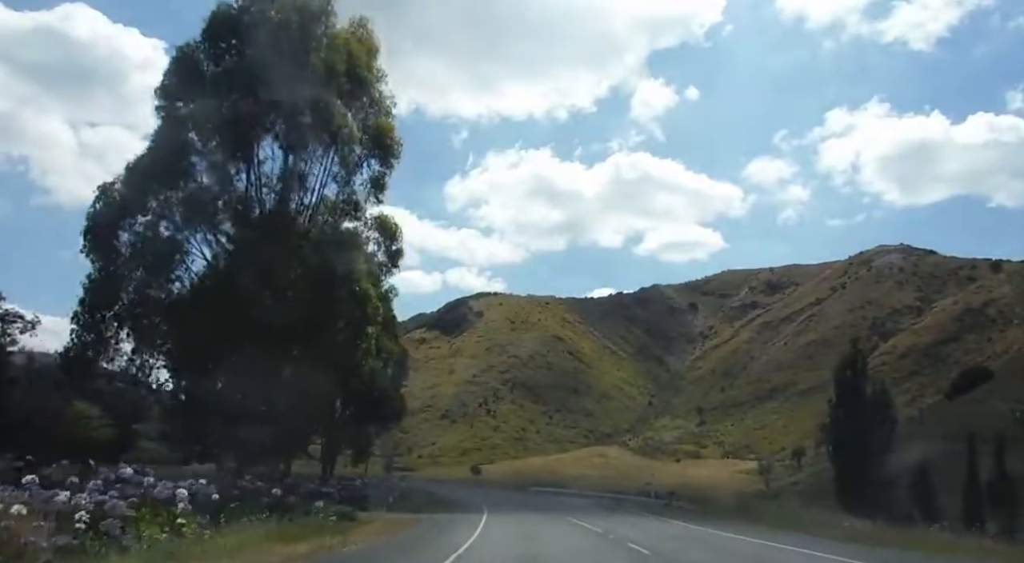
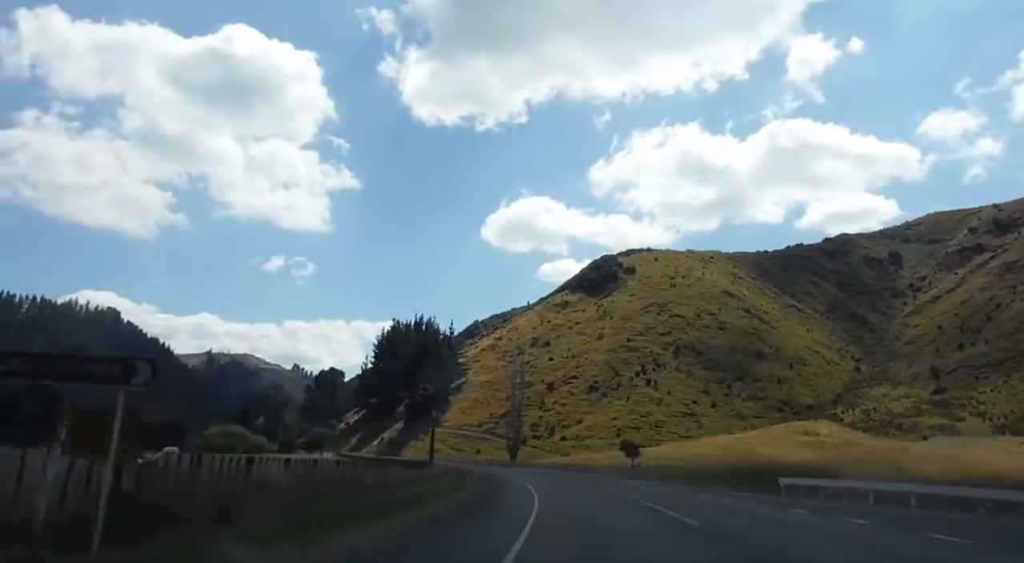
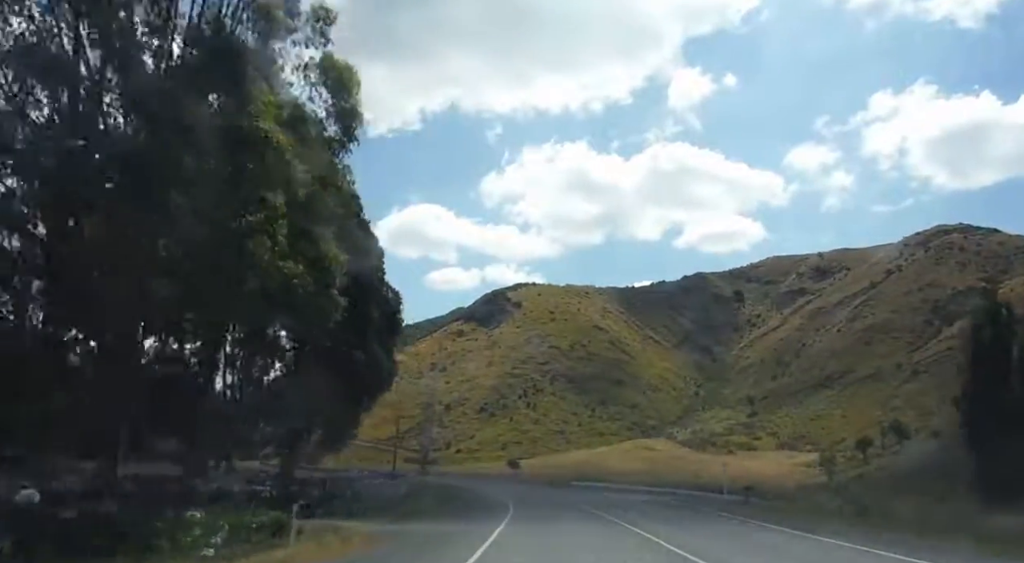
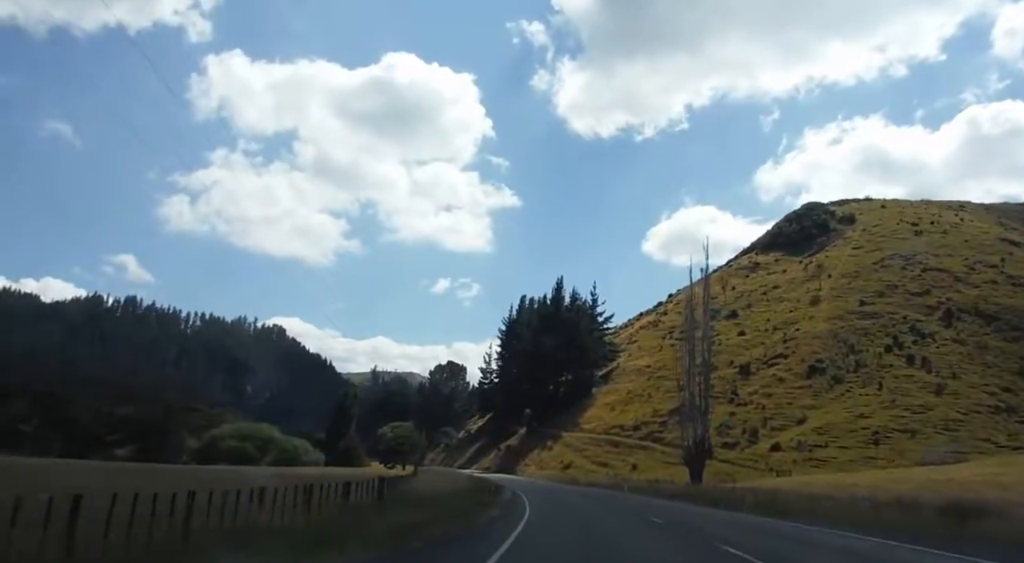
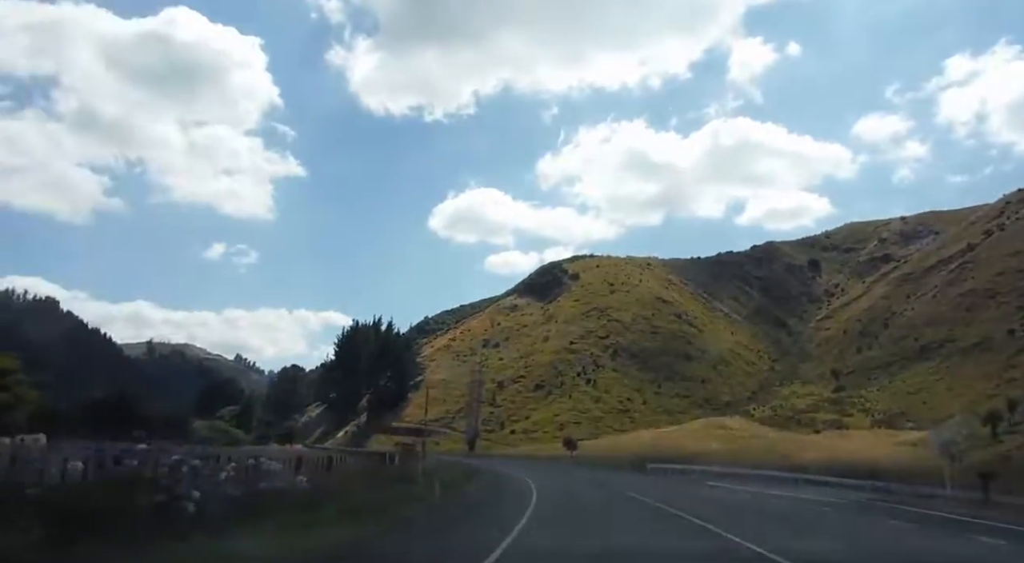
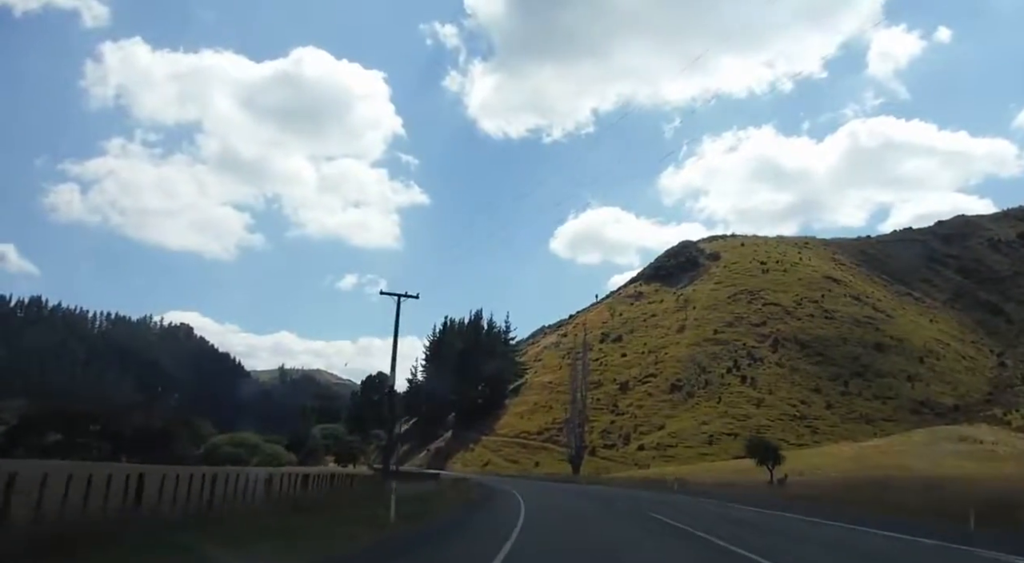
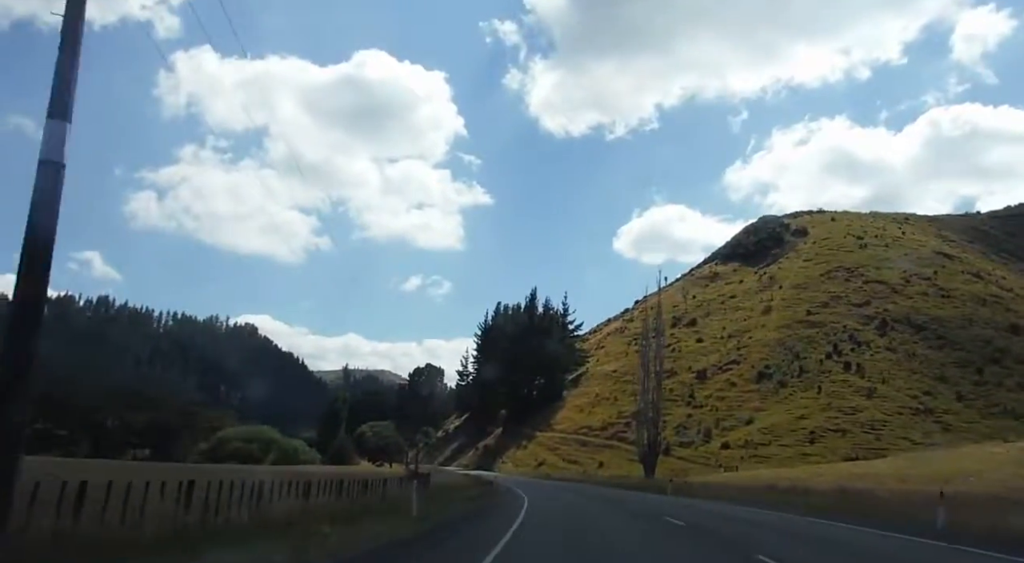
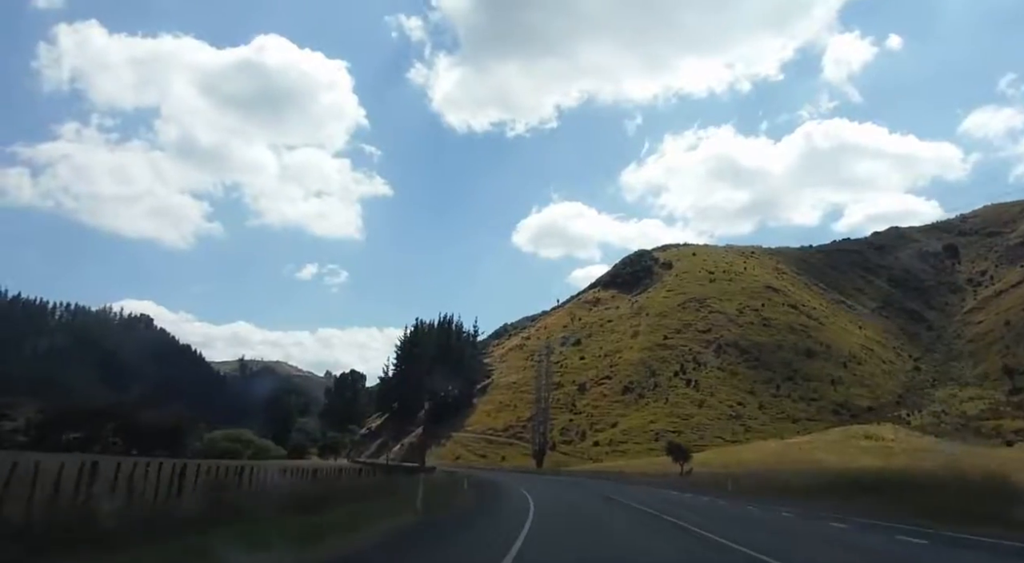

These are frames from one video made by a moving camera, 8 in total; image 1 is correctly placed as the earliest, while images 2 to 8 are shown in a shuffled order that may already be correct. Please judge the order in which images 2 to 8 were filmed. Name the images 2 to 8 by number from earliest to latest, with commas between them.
3, 5, 2, 8, 6, 7, 4
